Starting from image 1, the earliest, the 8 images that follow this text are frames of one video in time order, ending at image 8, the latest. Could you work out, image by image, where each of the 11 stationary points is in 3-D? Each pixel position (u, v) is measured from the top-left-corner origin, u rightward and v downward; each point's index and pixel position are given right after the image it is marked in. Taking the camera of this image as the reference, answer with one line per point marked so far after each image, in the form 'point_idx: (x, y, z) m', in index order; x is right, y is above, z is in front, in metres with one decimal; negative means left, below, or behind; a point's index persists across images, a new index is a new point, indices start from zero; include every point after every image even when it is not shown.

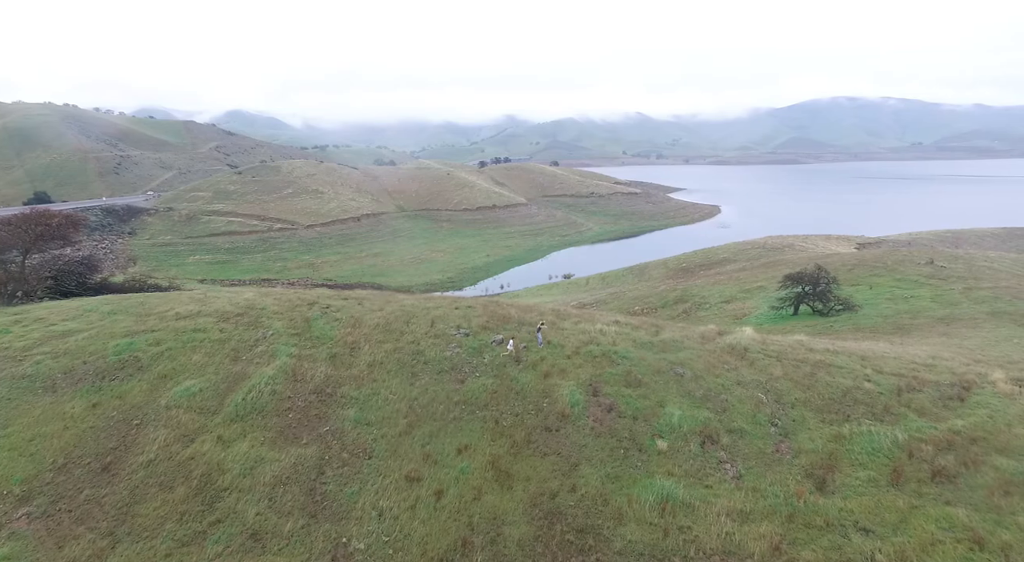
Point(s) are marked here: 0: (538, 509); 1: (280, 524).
0: (+0.7, -6.5, +16.5) m
1: (-6.7, -6.9, +16.4) m
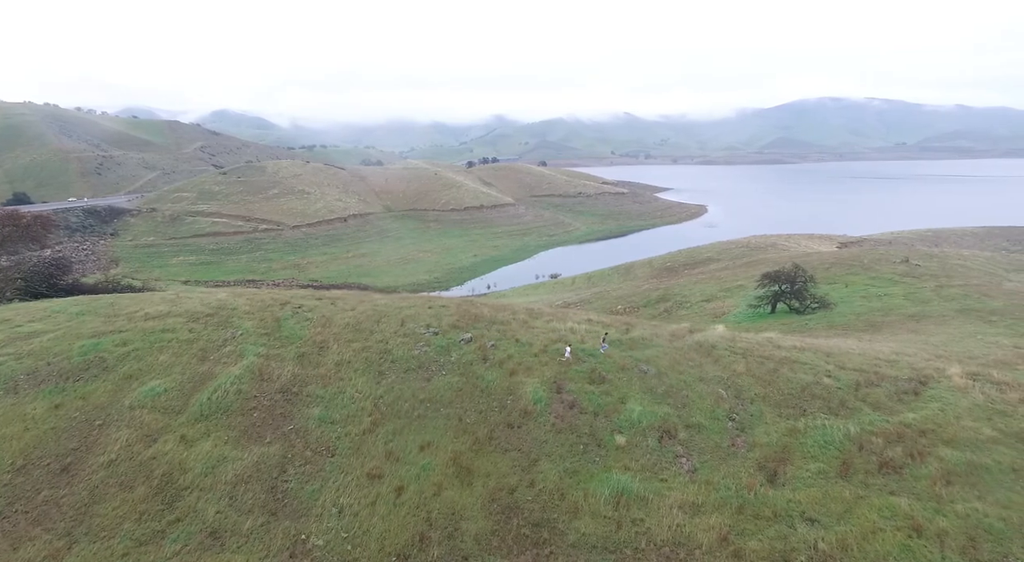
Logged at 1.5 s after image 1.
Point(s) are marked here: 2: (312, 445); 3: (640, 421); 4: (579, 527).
0: (-0.5, -6.5, +16.7) m
1: (-7.9, -6.9, +16.6) m
2: (-6.6, -5.4, +19.0) m
3: (+4.3, -4.7, +19.6) m
4: (+1.8, -6.8, +16.0) m
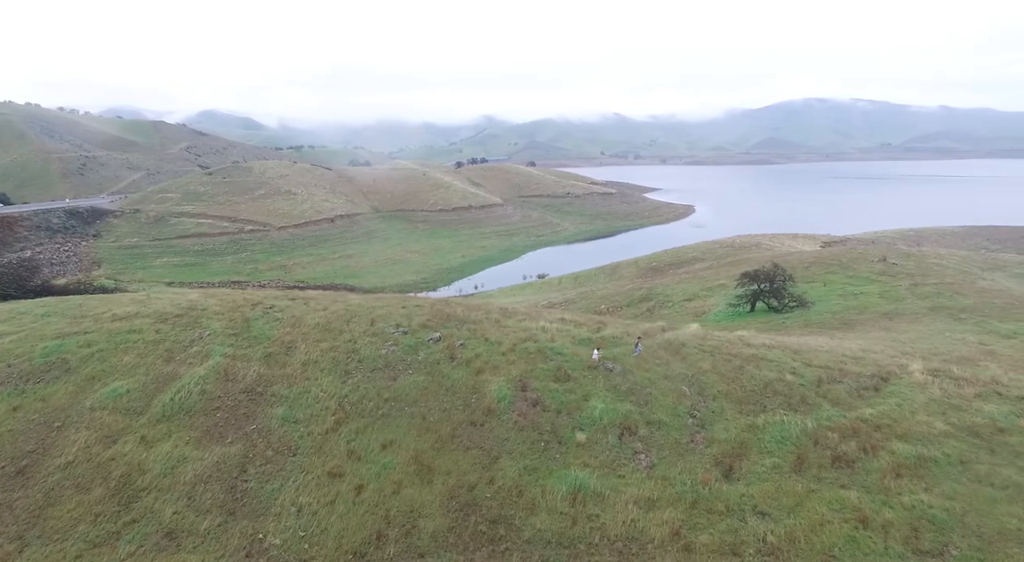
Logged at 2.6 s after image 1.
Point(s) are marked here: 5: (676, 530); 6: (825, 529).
0: (-1.7, -6.4, +16.9) m
1: (-9.1, -6.9, +16.6) m
2: (-7.9, -5.4, +19.0) m
3: (+3.1, -4.7, +19.8) m
4: (+0.6, -6.8, +16.1) m
5: (+4.4, -6.8, +15.6) m
6: (+8.3, -6.6, +15.4) m
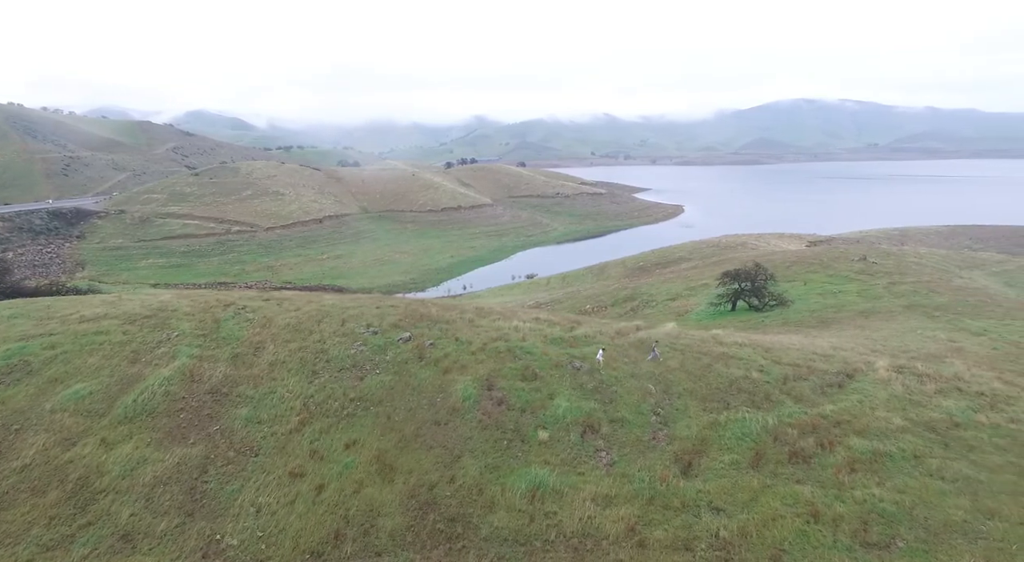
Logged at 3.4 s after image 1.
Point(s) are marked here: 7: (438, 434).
0: (-2.9, -6.4, +16.9) m
1: (-10.3, -6.9, +16.5) m
2: (-9.1, -5.4, +18.9) m
3: (+1.8, -4.7, +19.9) m
4: (-0.6, -6.8, +16.2) m
5: (+3.3, -6.7, +15.8) m
6: (+7.1, -6.6, +15.6) m
7: (-2.5, -5.2, +19.4) m
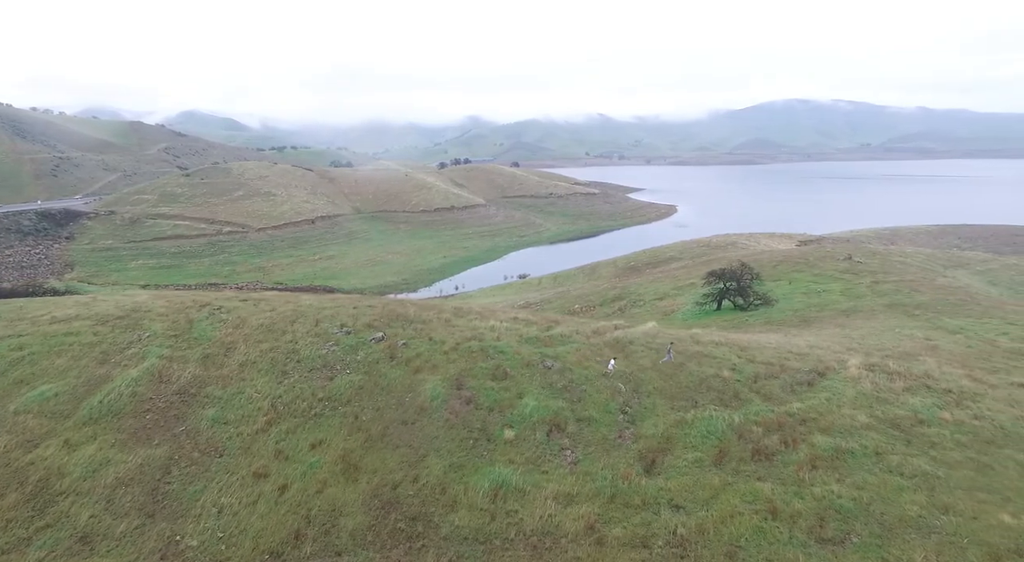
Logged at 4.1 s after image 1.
0: (-4.0, -6.4, +17.0) m
1: (-11.4, -6.9, +16.4) m
2: (-10.2, -5.4, +18.9) m
3: (+0.7, -4.7, +20.0) m
4: (-1.7, -6.7, +16.3) m
5: (+2.2, -6.7, +15.9) m
6: (+6.1, -6.5, +15.7) m
7: (-3.6, -5.1, +19.4) m
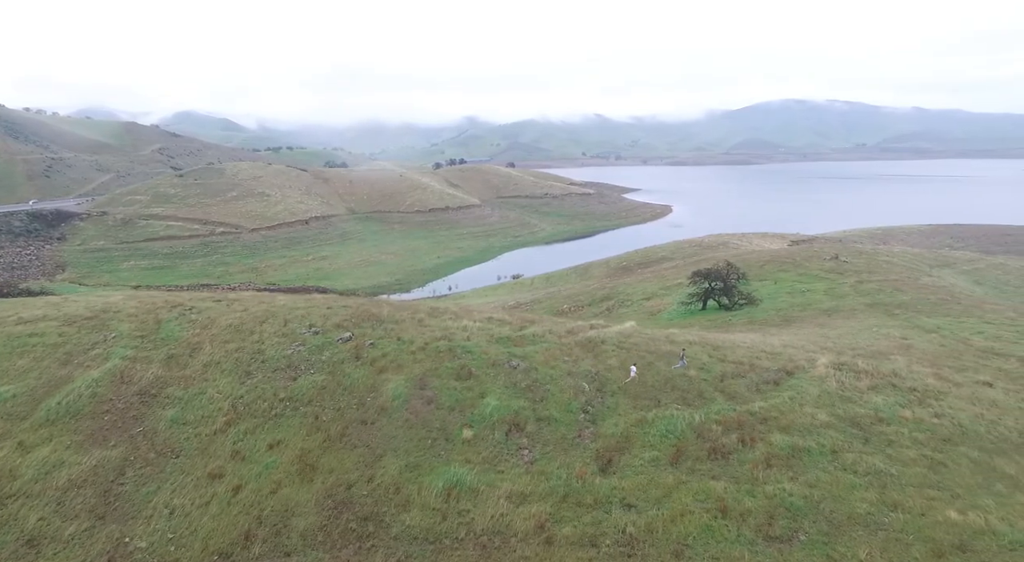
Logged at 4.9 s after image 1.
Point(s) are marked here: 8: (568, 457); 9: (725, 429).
0: (-5.4, -6.4, +16.9) m
1: (-12.7, -7.0, +16.3) m
2: (-11.6, -5.4, +18.8) m
3: (-0.7, -4.6, +20.0) m
4: (-3.0, -6.7, +16.2) m
5: (+0.8, -6.7, +15.9) m
6: (+4.7, -6.5, +15.7) m
7: (-5.0, -5.1, +19.3) m
8: (+1.8, -5.6, +18.2) m
9: (+7.3, -5.0, +19.6) m
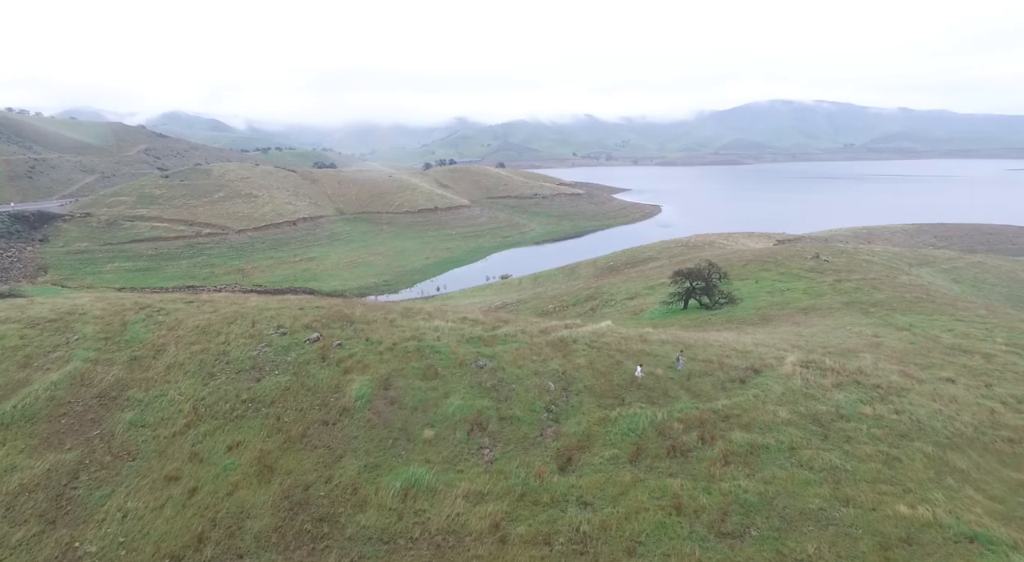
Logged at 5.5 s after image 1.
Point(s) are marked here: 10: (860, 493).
0: (-6.6, -6.4, +16.8) m
1: (-13.9, -7.0, +16.1) m
2: (-12.9, -5.4, +18.6) m
3: (-2.0, -4.6, +20.0) m
4: (-4.2, -6.7, +16.2) m
5: (-0.4, -6.6, +15.9) m
6: (+3.5, -6.5, +15.8) m
7: (-6.3, -5.1, +19.2) m
8: (+0.5, -5.6, +18.3) m
9: (+6.0, -5.0, +19.8) m
10: (+9.9, -6.0, +16.3) m
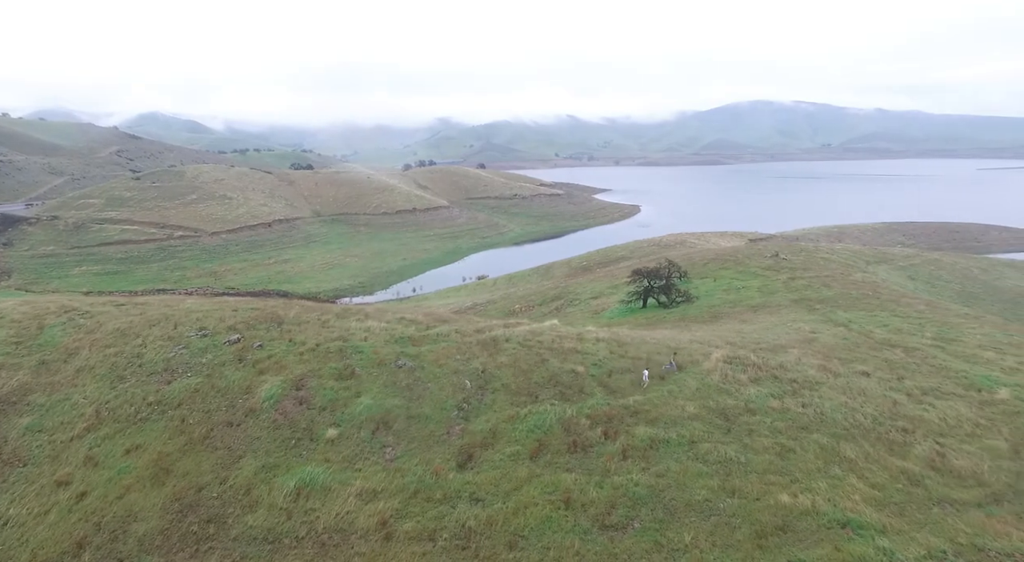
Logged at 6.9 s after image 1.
0: (-9.7, -6.4, +16.6) m
1: (-17.0, -7.0, +15.7) m
2: (-16.0, -5.5, +18.2) m
3: (-5.2, -4.6, +19.9) m
4: (-7.3, -6.7, +16.1) m
5: (-3.5, -6.6, +15.9) m
6: (+0.4, -6.4, +15.9) m
7: (-9.4, -5.1, +19.1) m
8: (-2.6, -5.5, +18.3) m
9: (+2.8, -4.9, +20.0) m
10: (+6.8, -5.9, +16.6) m
